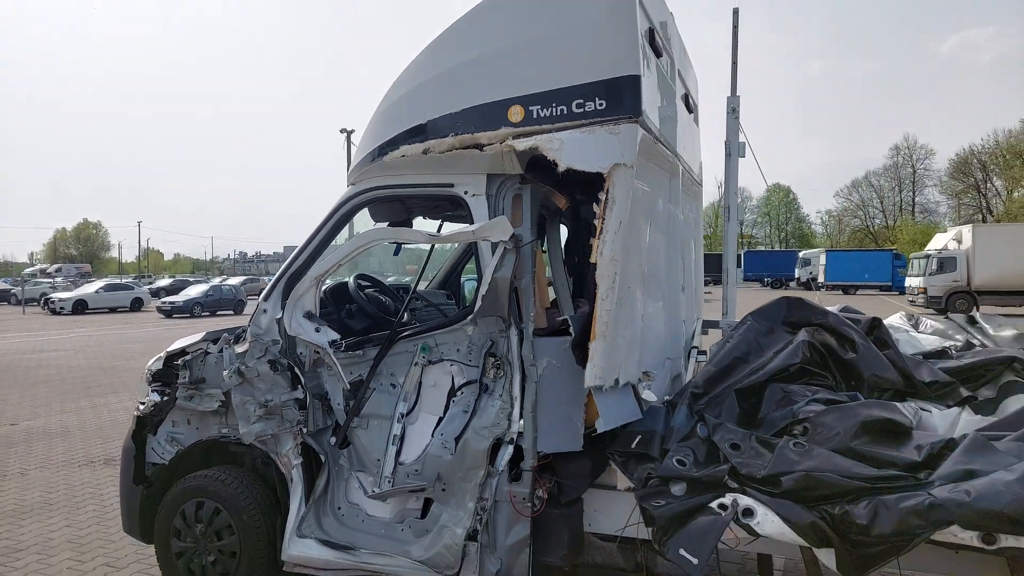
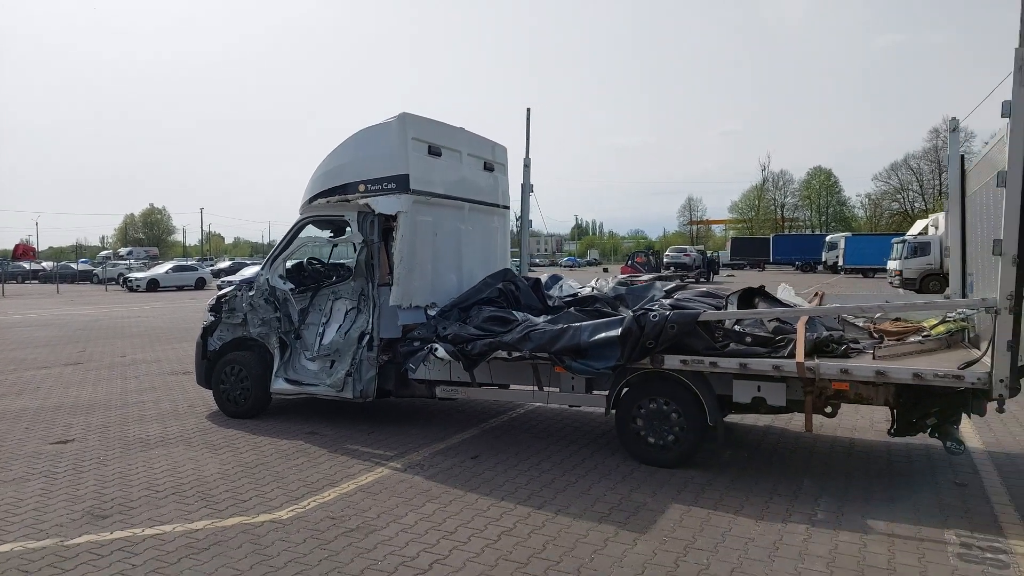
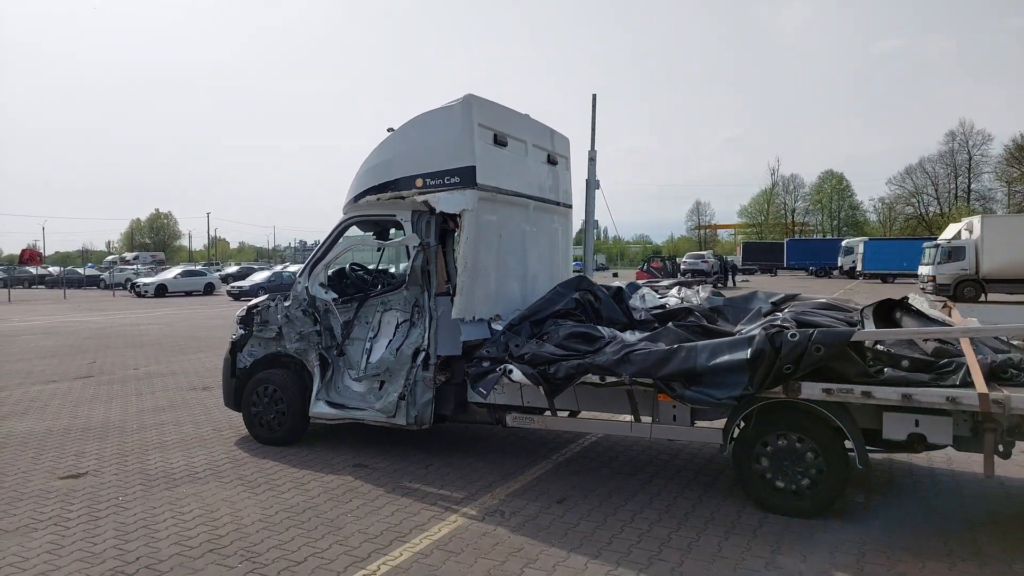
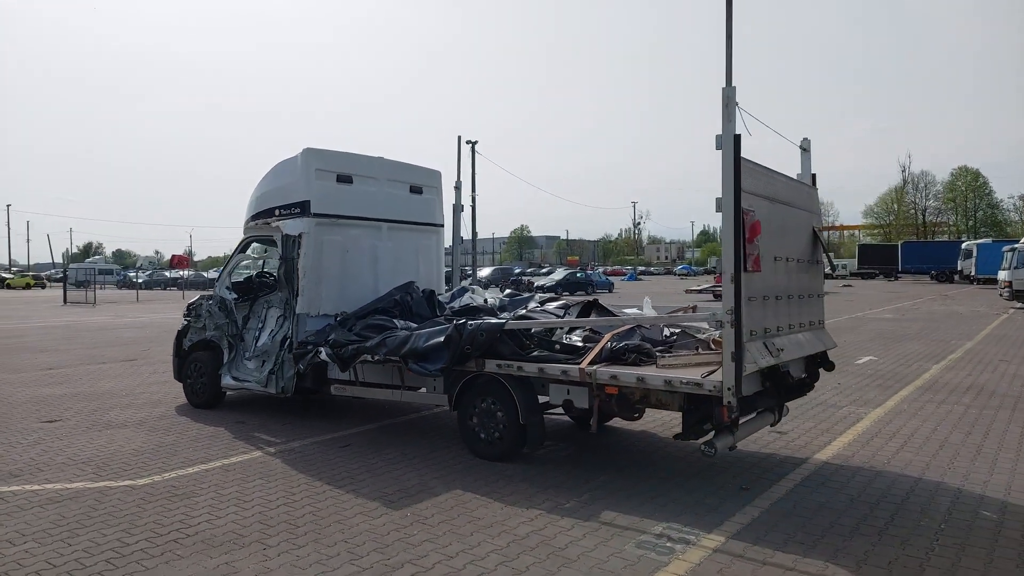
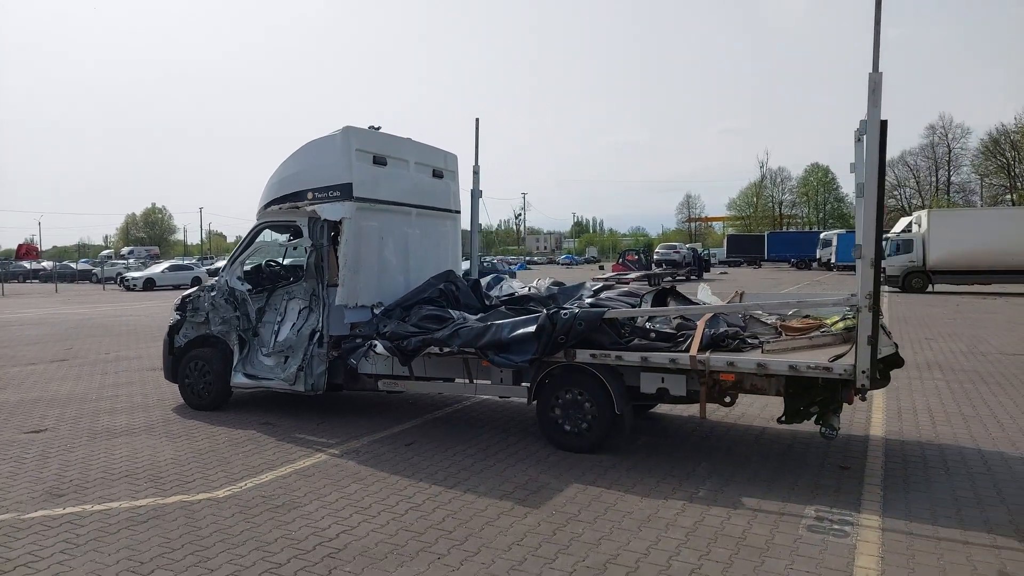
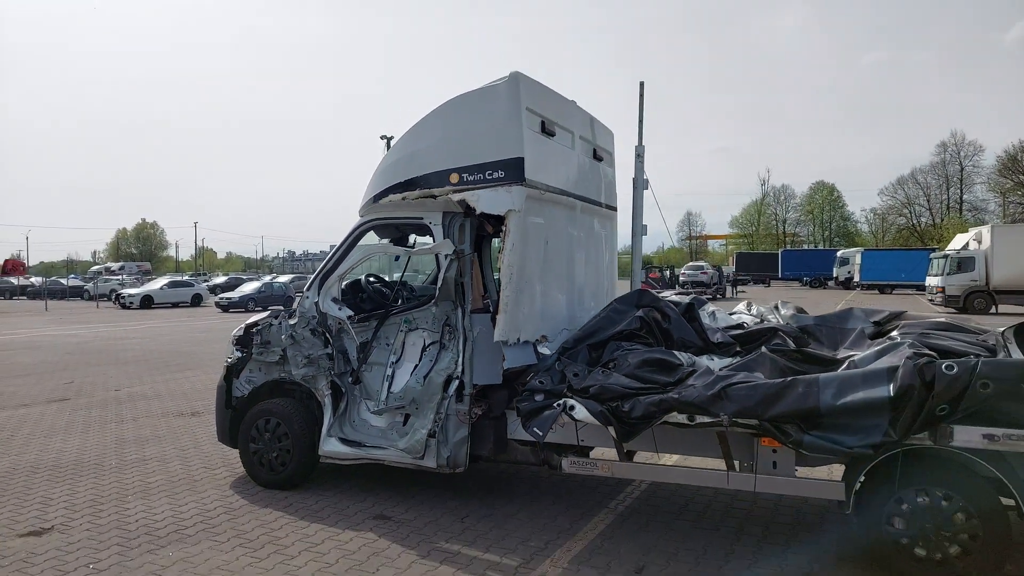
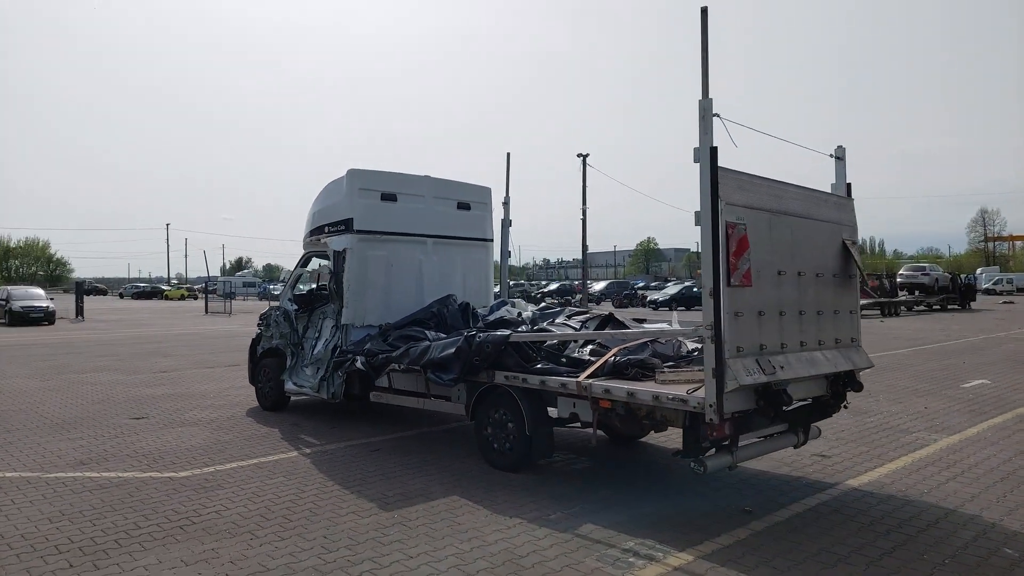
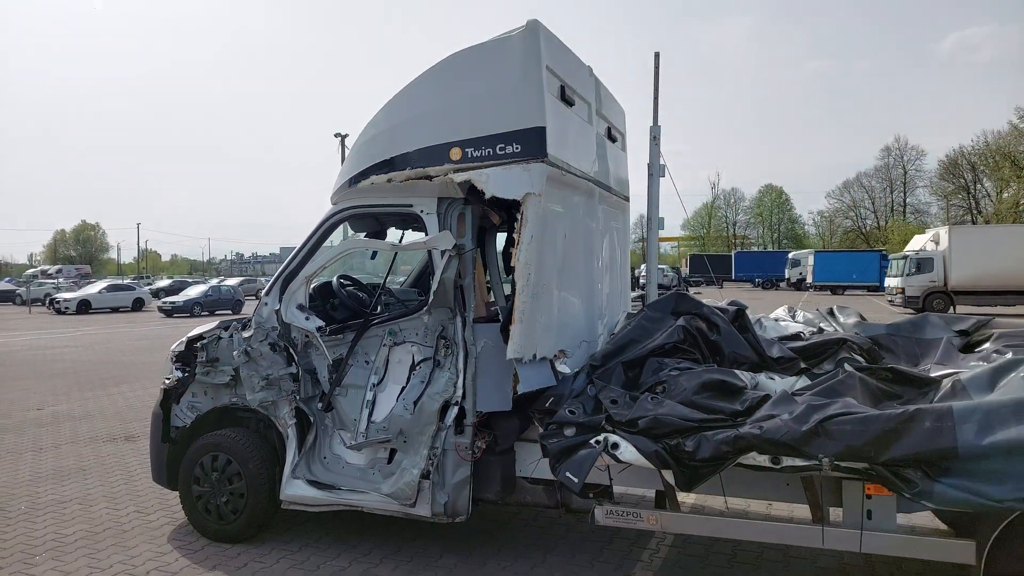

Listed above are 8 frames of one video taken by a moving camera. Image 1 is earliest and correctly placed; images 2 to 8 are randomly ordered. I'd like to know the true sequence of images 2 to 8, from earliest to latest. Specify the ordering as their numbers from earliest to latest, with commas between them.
8, 6, 3, 2, 5, 4, 7
